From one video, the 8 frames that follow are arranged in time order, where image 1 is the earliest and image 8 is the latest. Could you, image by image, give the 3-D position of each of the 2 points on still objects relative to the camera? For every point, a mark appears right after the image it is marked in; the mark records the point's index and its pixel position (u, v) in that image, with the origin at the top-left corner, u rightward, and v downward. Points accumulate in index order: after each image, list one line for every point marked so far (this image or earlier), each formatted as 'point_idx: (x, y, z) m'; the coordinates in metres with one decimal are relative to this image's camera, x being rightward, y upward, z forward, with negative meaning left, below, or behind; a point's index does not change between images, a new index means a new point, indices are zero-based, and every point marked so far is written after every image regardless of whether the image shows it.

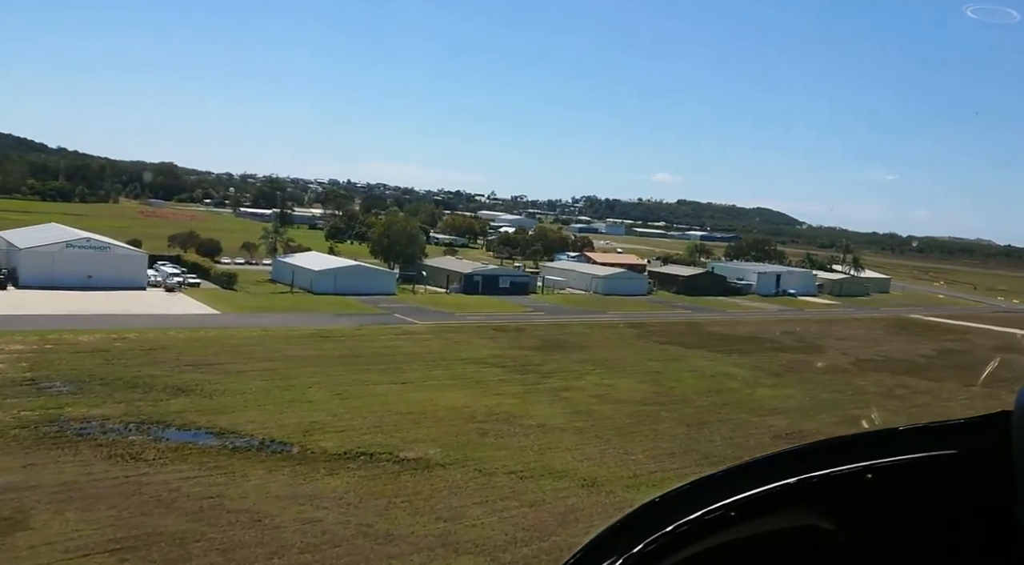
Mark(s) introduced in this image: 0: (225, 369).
0: (-6.7, -2.0, +19.4) m
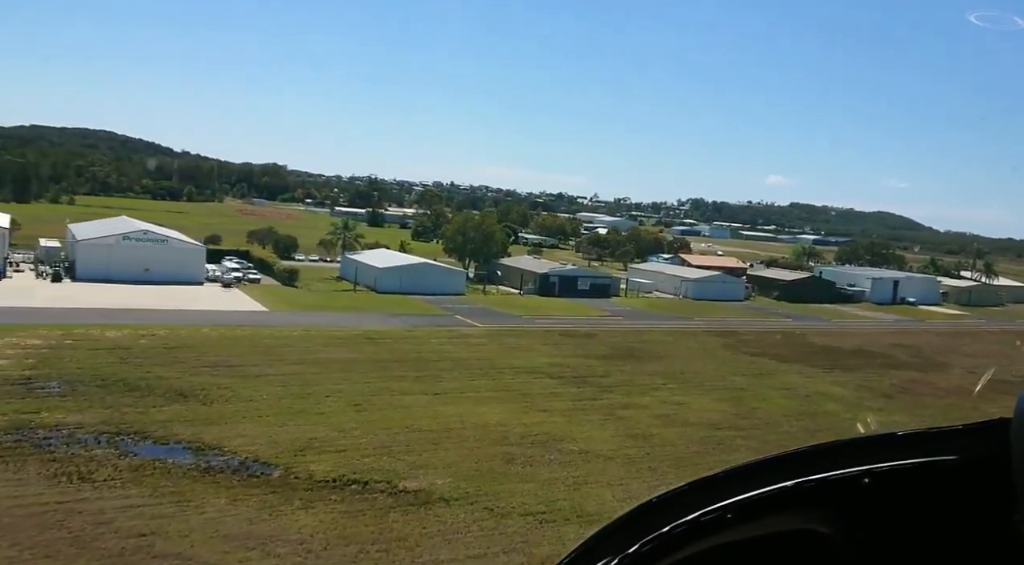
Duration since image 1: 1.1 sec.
0: (-5.6, -1.9, +17.6) m
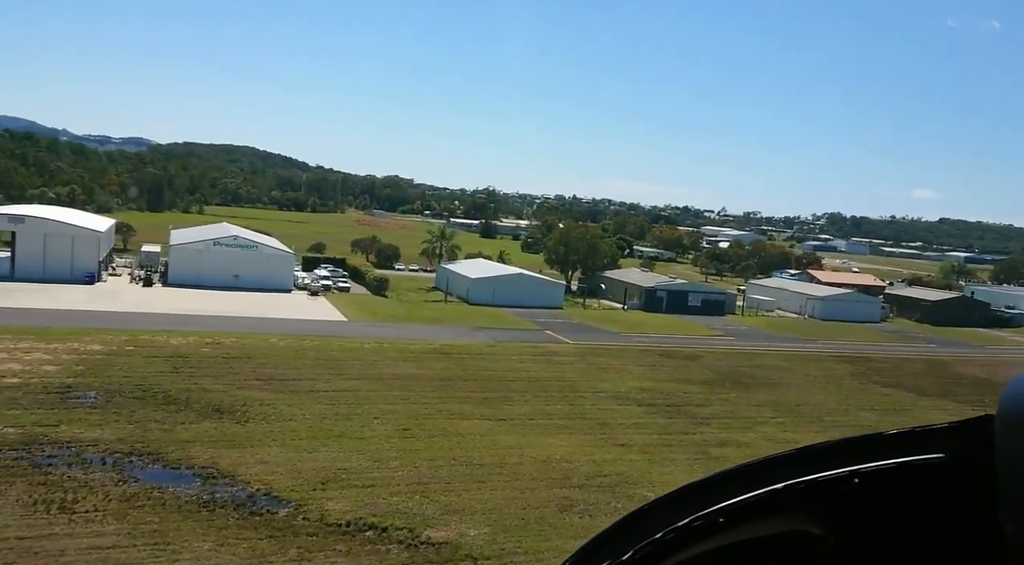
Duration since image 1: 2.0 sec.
0: (-4.1, -2.0, +16.2) m
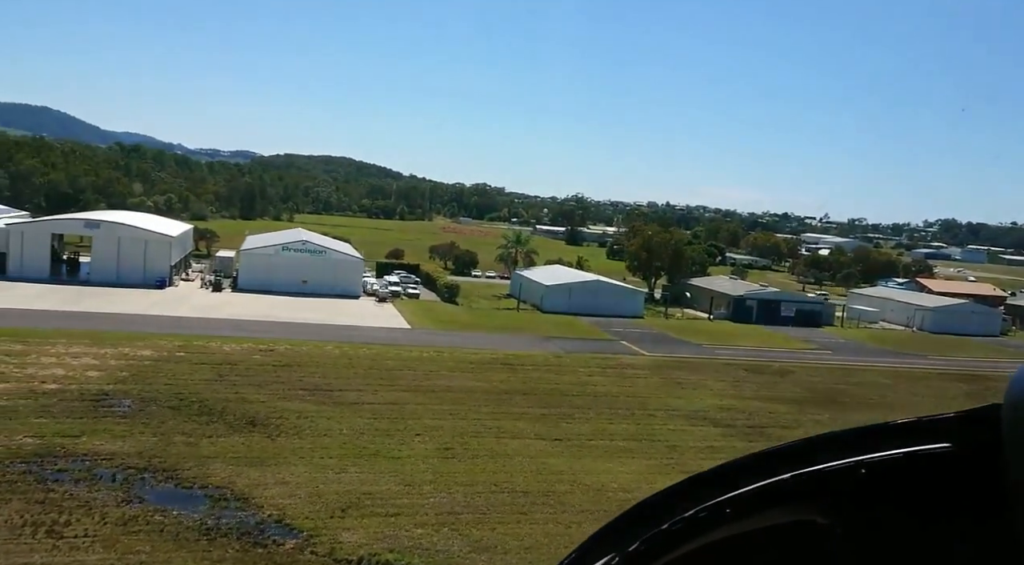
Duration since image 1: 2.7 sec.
0: (-3.0, -2.1, +15.2) m
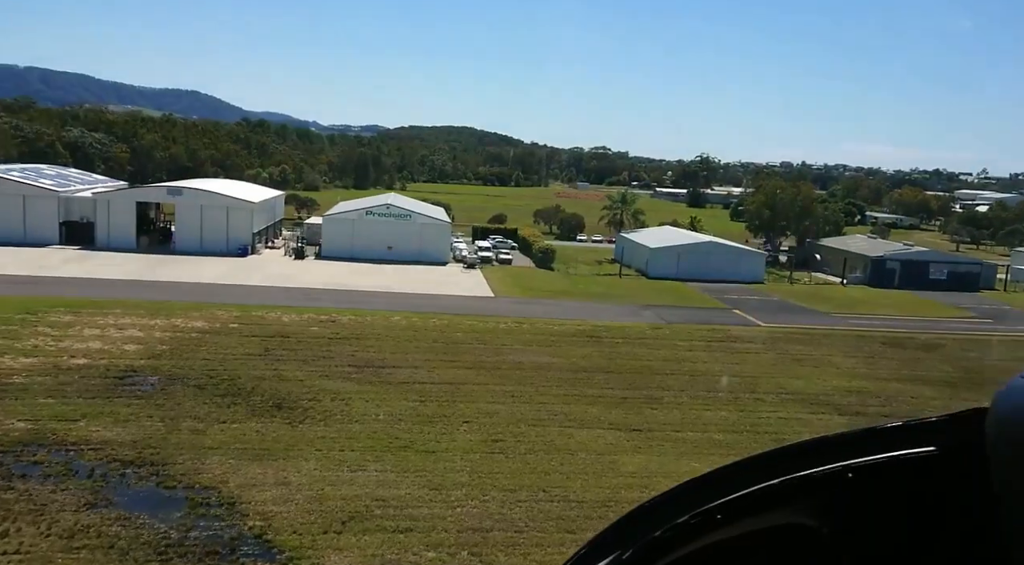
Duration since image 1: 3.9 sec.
0: (-1.8, -1.5, +13.3) m
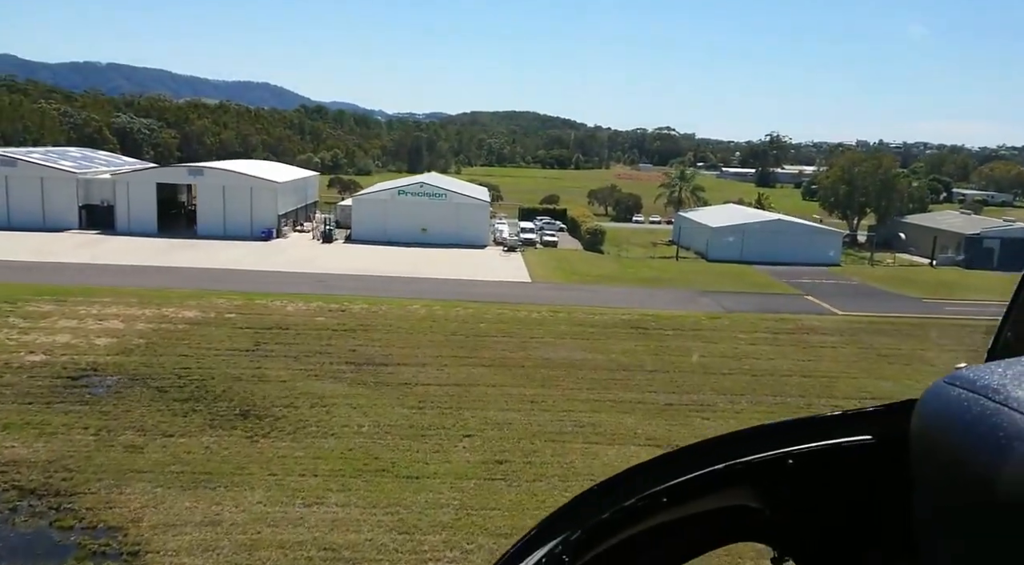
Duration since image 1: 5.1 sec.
0: (-1.5, -1.2, +11.3) m
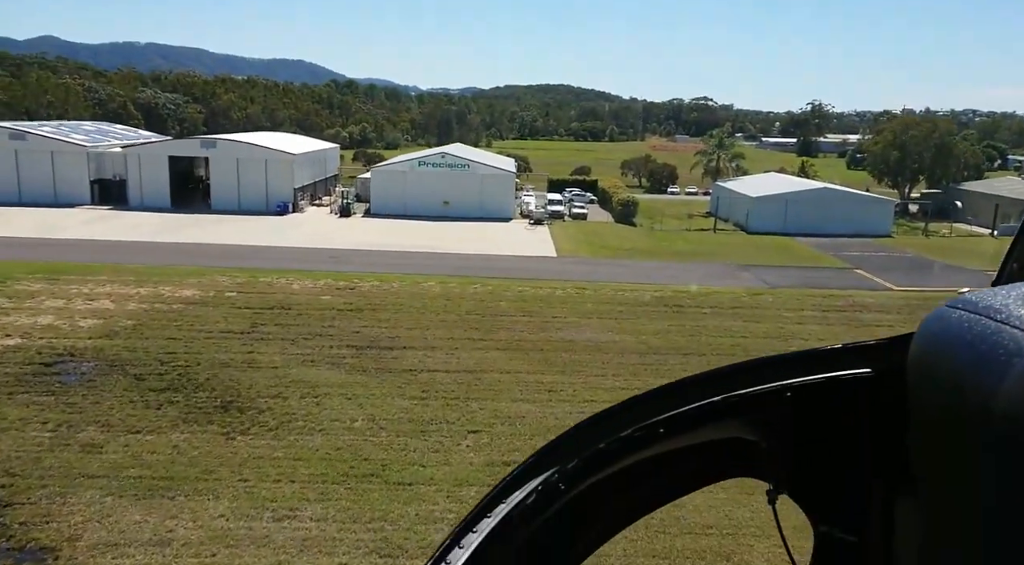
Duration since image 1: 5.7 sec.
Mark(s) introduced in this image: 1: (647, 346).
0: (-1.3, -0.9, +10.2) m
1: (+1.8, -0.9, +10.8) m
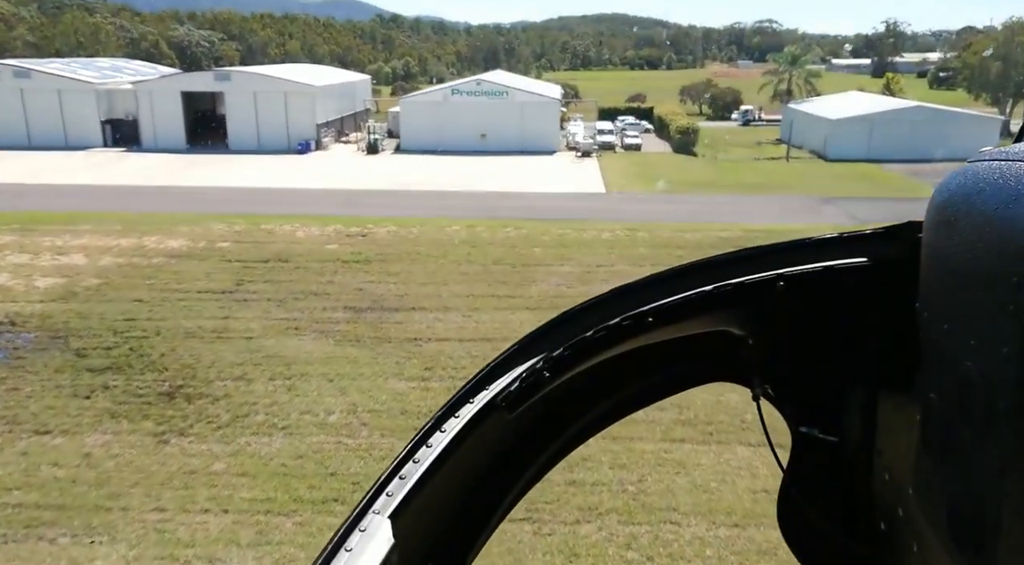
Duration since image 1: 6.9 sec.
0: (-1.0, -0.4, +8.3) m
1: (+2.1, -0.2, +8.6) m
